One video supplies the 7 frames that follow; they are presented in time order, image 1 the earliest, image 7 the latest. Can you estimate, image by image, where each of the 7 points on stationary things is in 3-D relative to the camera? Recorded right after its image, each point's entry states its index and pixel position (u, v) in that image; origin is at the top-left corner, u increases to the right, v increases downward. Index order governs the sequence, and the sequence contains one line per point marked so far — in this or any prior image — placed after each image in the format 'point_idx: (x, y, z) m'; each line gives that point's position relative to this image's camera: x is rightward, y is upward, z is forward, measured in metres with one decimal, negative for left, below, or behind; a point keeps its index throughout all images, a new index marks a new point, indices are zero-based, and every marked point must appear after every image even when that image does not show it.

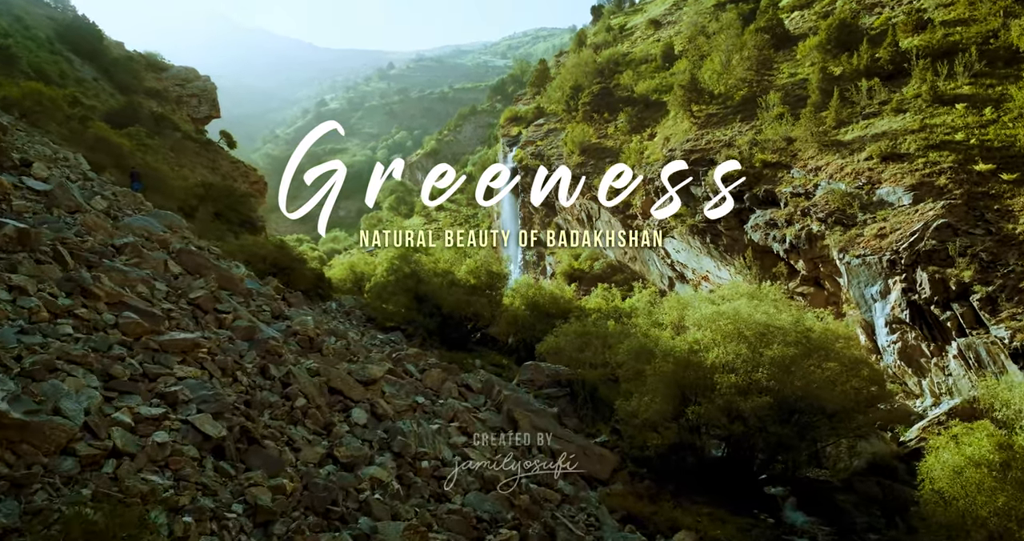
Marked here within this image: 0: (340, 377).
0: (-2.3, -1.4, +9.2) m
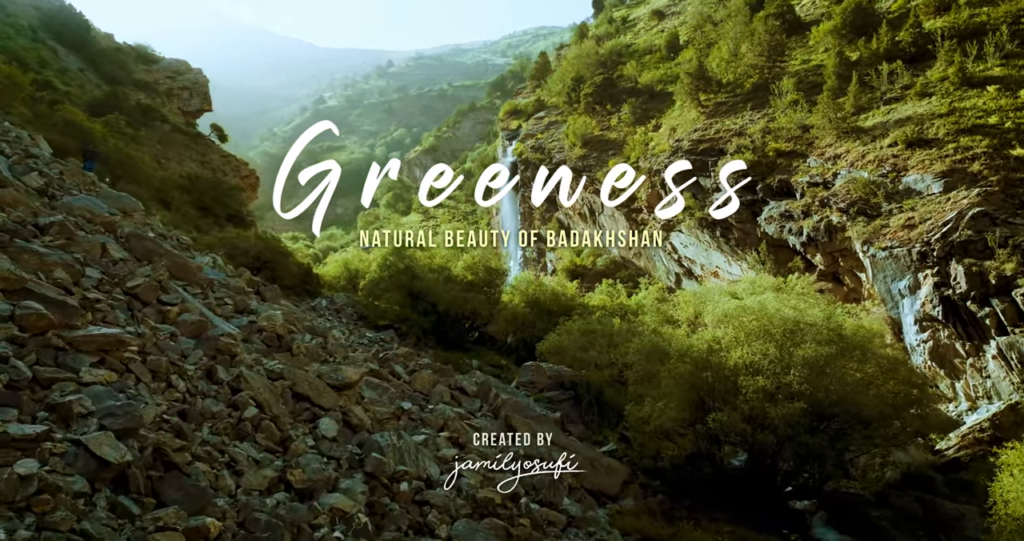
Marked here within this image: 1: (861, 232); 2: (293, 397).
0: (-2.3, -1.3, +7.8) m
1: (+9.0, +1.0, +17.9) m
2: (-2.4, -1.4, +7.5) m
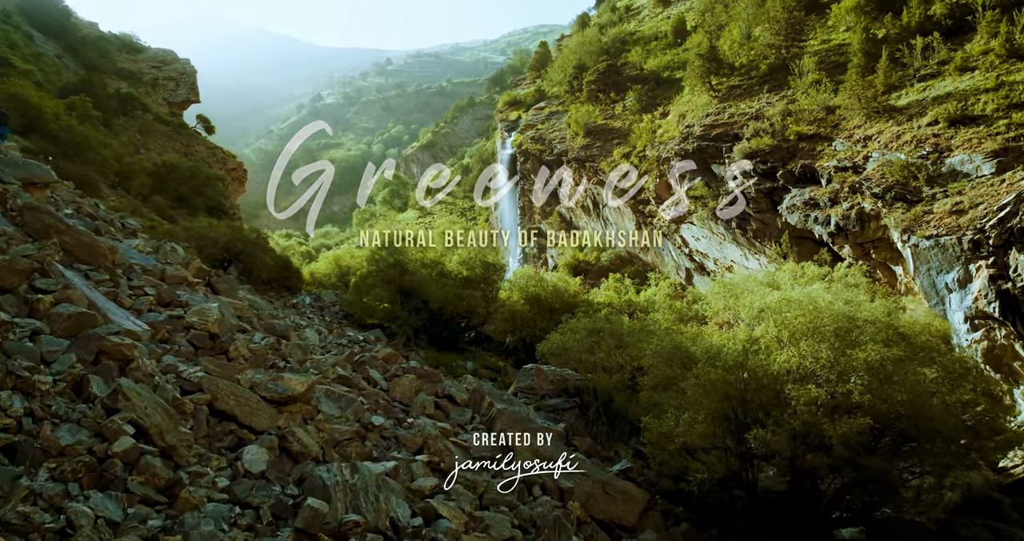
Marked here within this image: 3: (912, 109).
0: (-2.4, -1.1, +5.9) m
1: (+9.0, +1.2, +16.0) m
2: (-2.5, -1.2, +5.6) m
3: (+10.7, +4.3, +18.5) m
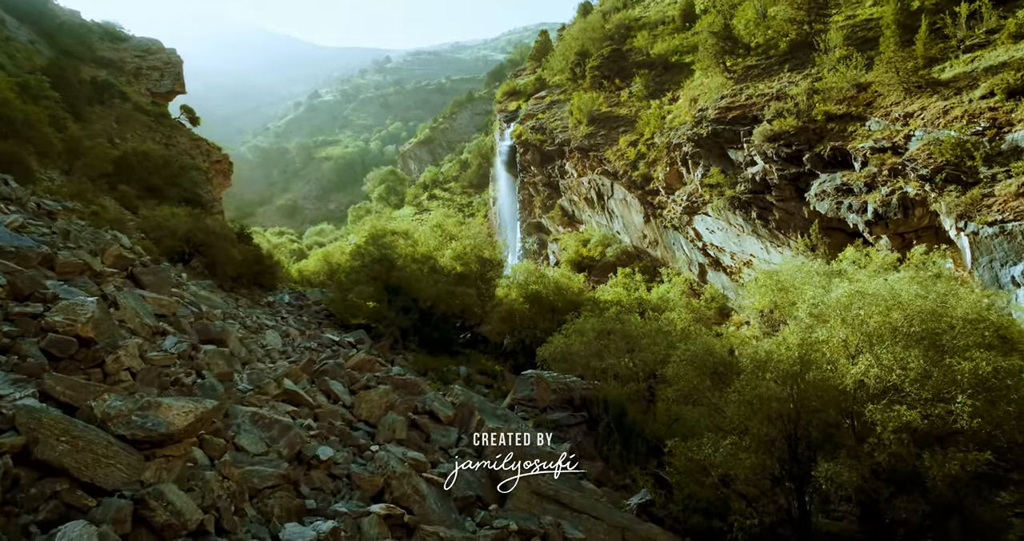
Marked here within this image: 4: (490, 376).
0: (-2.5, -0.9, +3.9) m
1: (+8.9, +1.3, +13.9) m
2: (-2.5, -1.0, +3.6) m
3: (+10.6, +4.5, +16.5) m
4: (-0.6, -2.9, +18.9) m
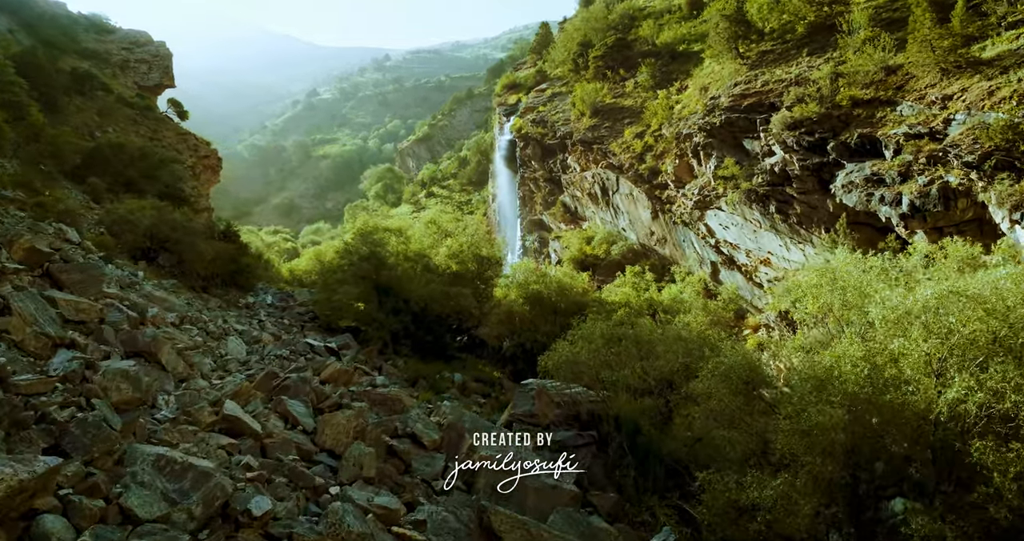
0: (-2.5, -0.9, +2.3) m
1: (+8.9, +1.4, +12.4) m
2: (-2.6, -1.0, +2.0) m
3: (+10.6, +4.5, +14.9) m
4: (-0.6, -2.8, +17.4) m
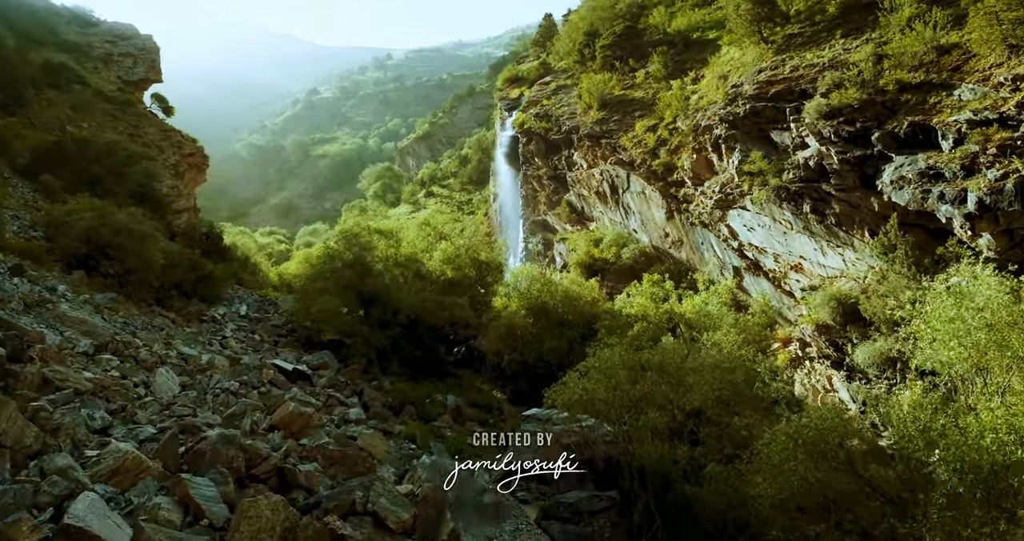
0: (-2.5, -1.1, +0.2) m
1: (+8.9, +1.2, +10.2) m
2: (-2.6, -1.2, -0.1) m
3: (+10.6, +4.3, +12.7) m
4: (-0.6, -3.0, +15.3) m
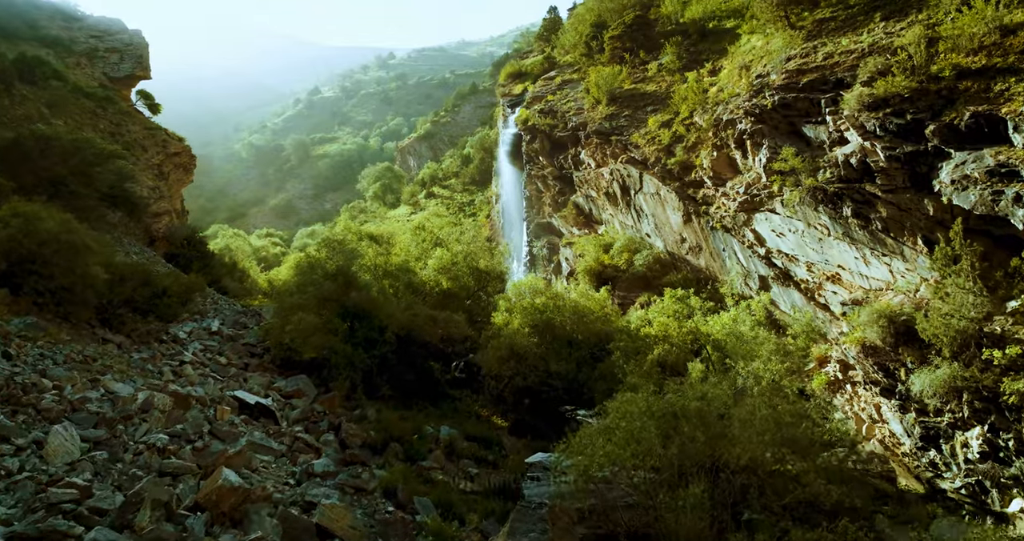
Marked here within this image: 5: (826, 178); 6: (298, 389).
0: (-2.6, -1.3, -1.7) m
1: (+8.8, +1.0, +8.2) m
2: (-2.7, -1.4, -2.0) m
3: (+10.6, +4.1, +10.7) m
4: (-0.6, -3.3, +13.3) m
5: (+7.0, +2.0, +15.4) m
6: (-3.9, -2.2, +12.7) m
